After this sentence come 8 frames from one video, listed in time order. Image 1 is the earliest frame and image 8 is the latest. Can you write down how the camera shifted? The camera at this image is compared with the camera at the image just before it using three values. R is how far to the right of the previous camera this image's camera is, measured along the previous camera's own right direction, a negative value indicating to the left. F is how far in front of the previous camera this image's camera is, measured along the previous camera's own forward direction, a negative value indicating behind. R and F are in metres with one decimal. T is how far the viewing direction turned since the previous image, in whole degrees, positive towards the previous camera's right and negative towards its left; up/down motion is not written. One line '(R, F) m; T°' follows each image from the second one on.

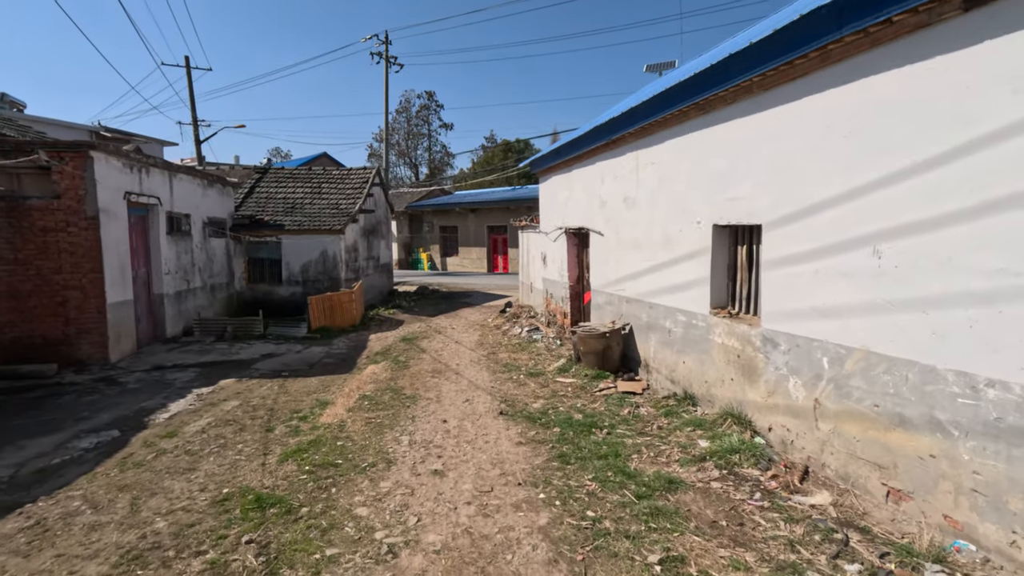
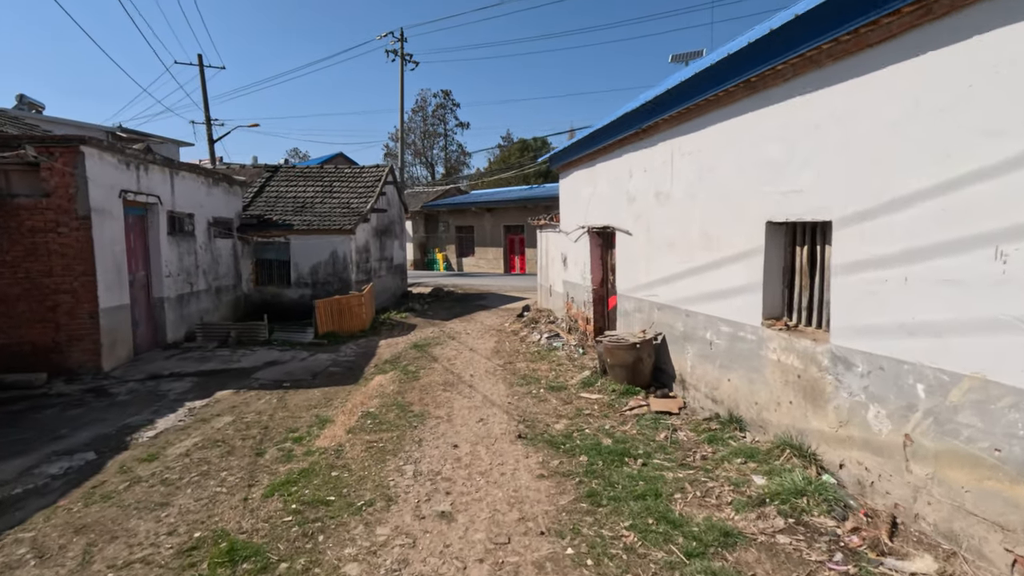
(0.0, +0.8) m; -2°
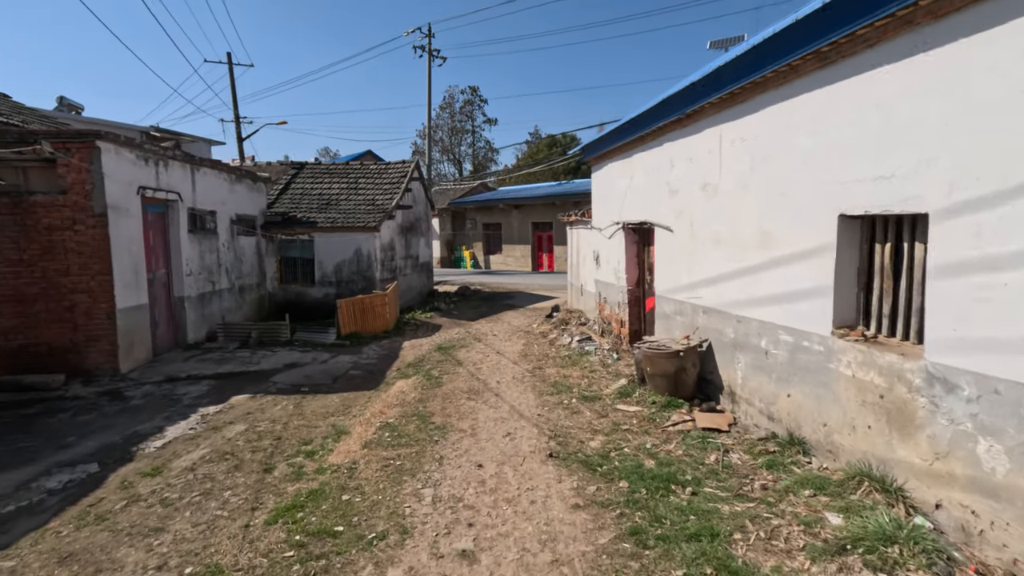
(0.0, +0.6) m; -3°
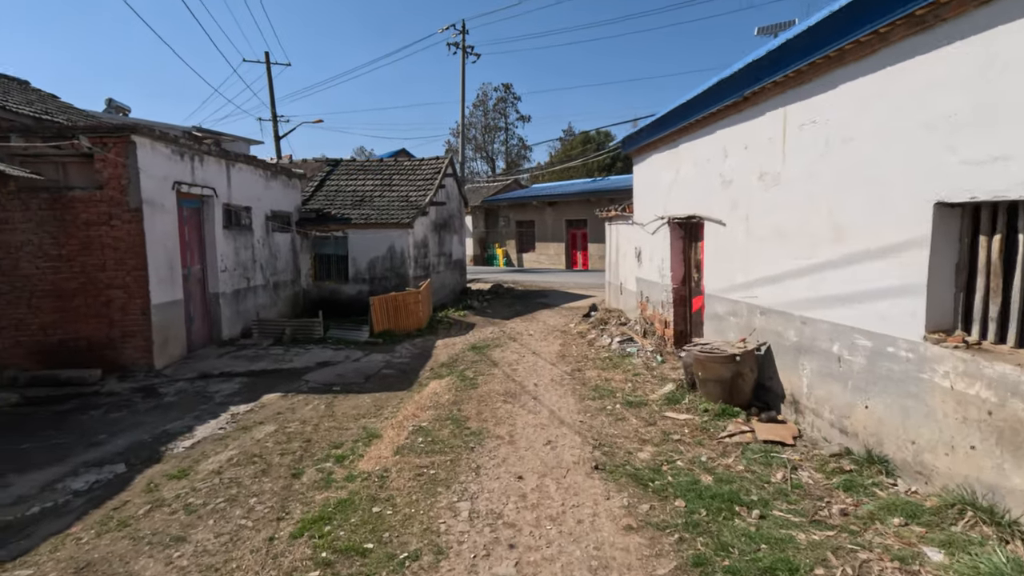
(-0.1, +0.4) m; -3°
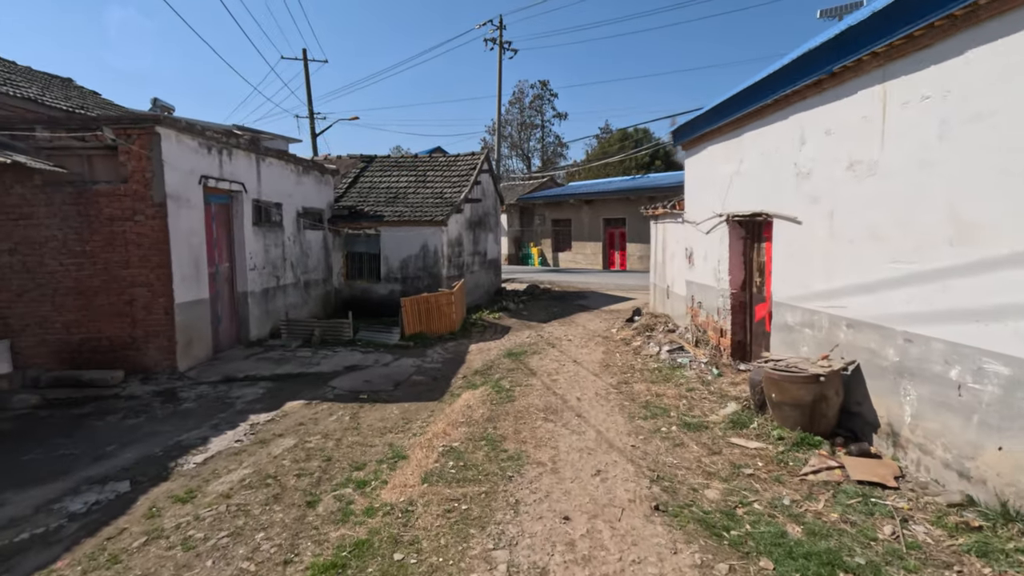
(-0.1, +0.7) m; -4°
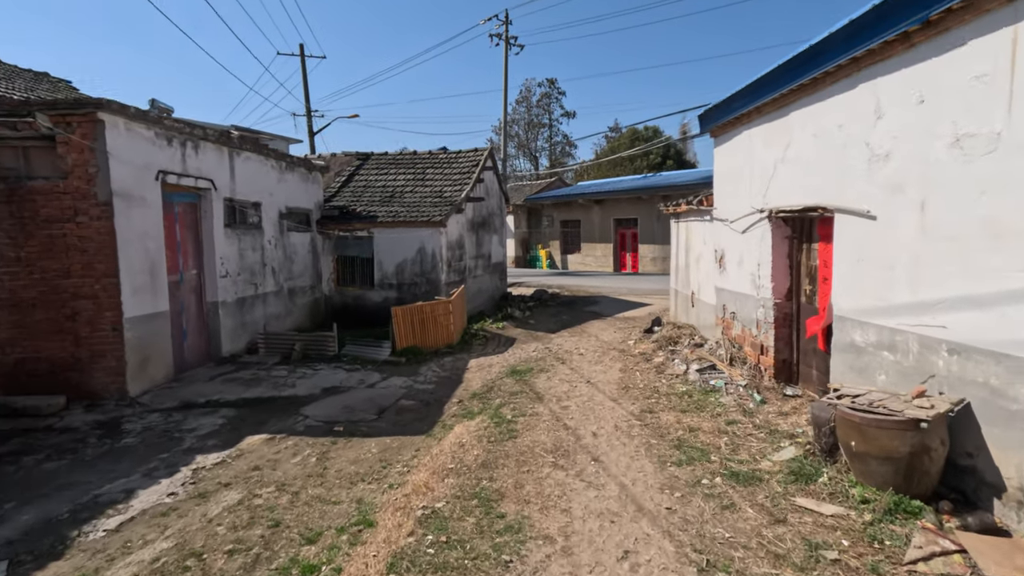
(+0.1, +1.2) m; -1°
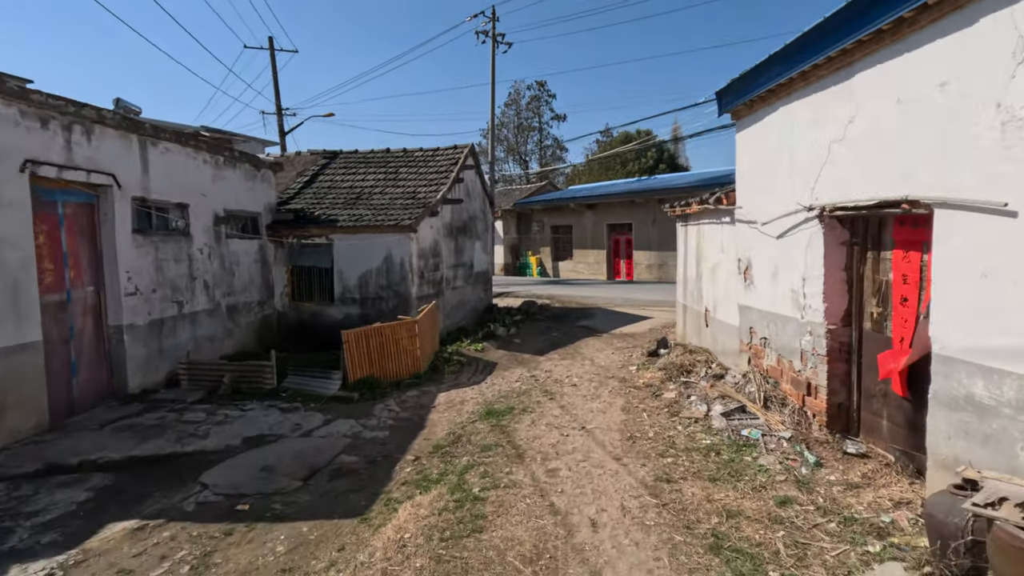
(+0.2, +1.7) m; +1°
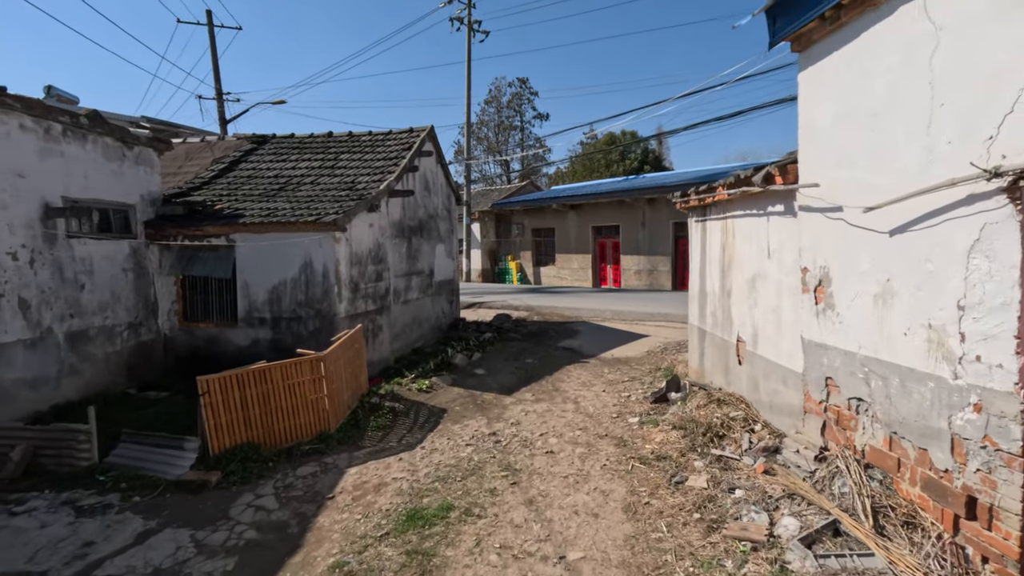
(+0.4, +2.5) m; +2°
